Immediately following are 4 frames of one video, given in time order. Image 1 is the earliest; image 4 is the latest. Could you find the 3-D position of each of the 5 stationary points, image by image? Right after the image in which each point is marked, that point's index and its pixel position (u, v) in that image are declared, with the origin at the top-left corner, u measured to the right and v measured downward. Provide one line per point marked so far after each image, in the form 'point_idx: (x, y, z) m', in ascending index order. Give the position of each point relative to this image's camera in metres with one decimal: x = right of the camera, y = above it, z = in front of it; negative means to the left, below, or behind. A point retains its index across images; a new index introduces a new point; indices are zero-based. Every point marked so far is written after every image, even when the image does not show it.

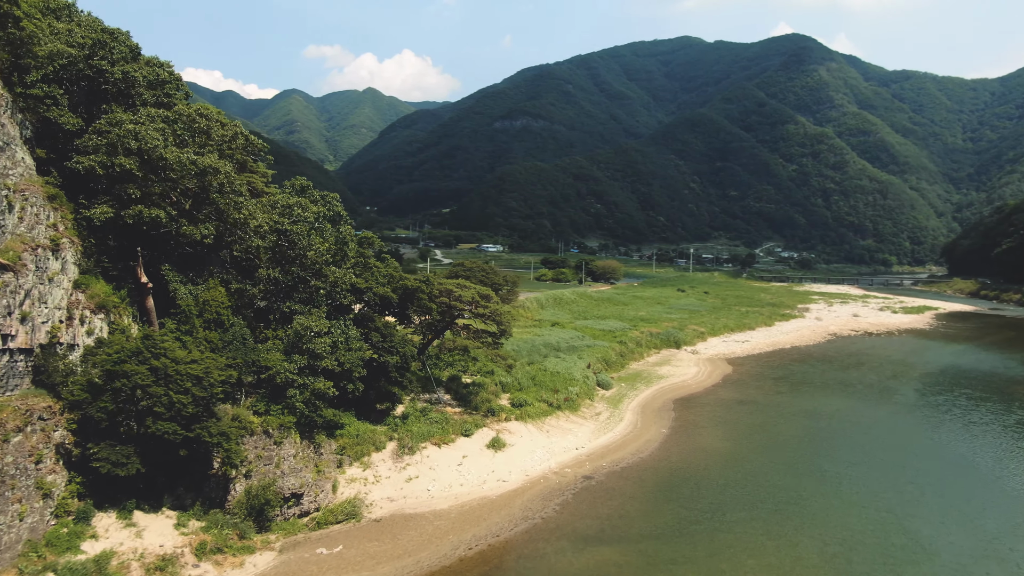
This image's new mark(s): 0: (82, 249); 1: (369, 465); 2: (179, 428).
0: (-9.5, +0.9, +17.0) m
1: (-3.7, -4.6, +20.0) m
2: (-6.5, -2.7, +15.0) m
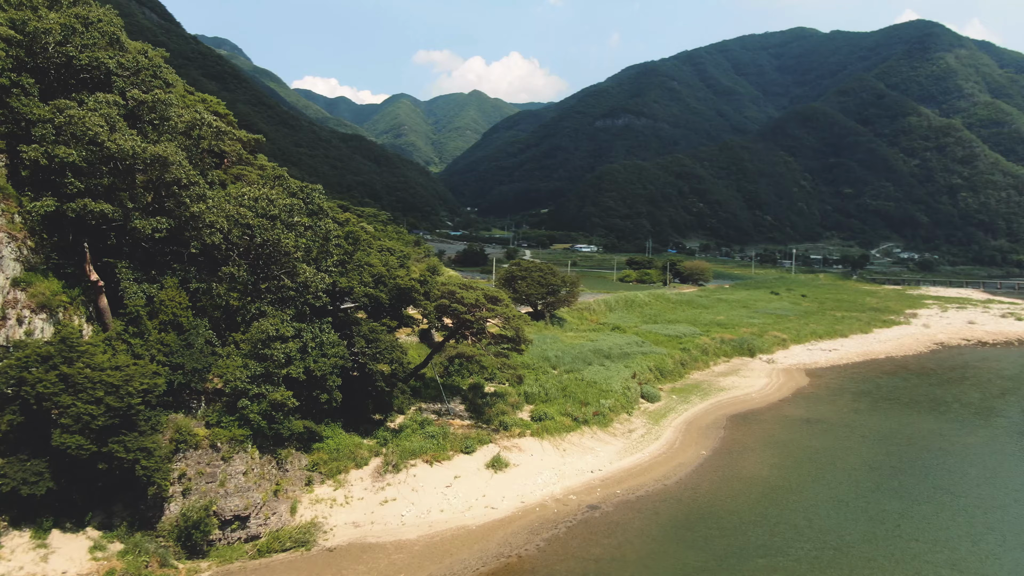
0: (-10.1, +0.9, +16.0) m
1: (-4.0, -4.6, +18.1) m
2: (-7.4, -2.7, +13.5) m
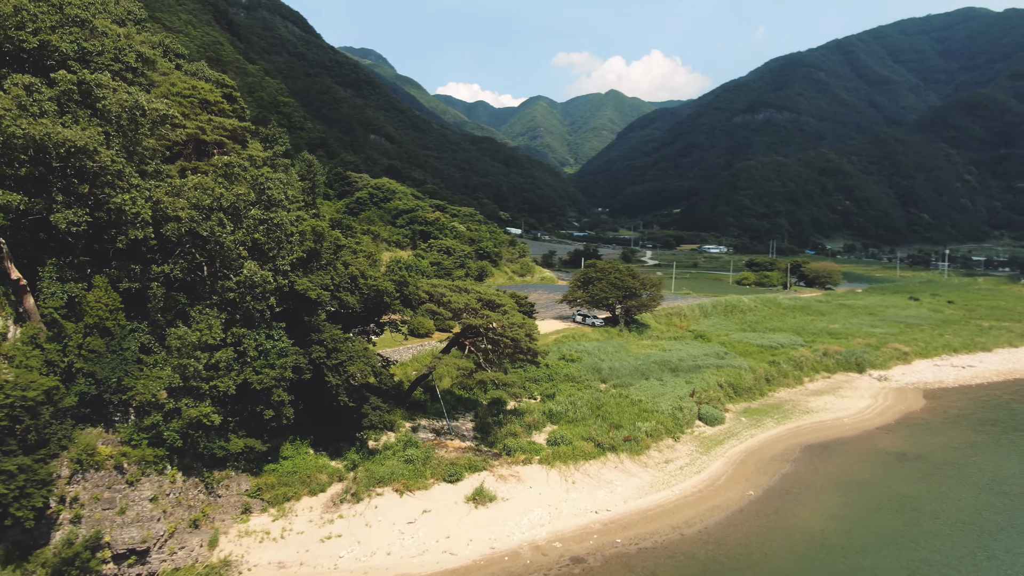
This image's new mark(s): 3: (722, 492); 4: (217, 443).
0: (-11.0, +0.9, +14.8) m
1: (-4.7, -4.7, +15.8) m
2: (-8.8, -2.7, +11.9) m
3: (+5.4, -5.2, +19.6) m
4: (-5.9, -3.1, +15.3) m
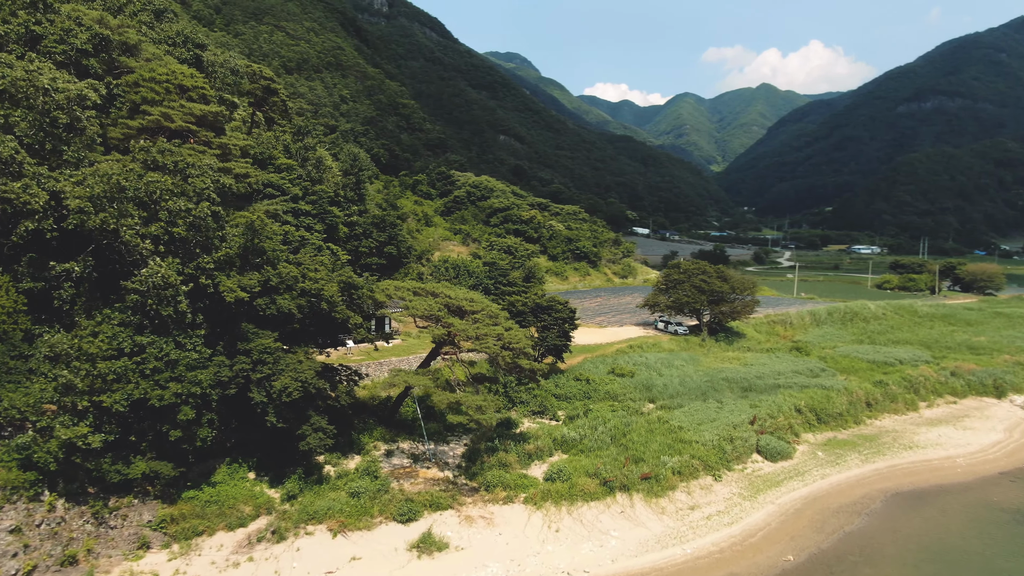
0: (-12.1, +1.0, +13.8) m
1: (-5.8, -4.7, +13.6) m
2: (-10.6, -2.7, +10.5) m
3: (+4.8, -5.4, +15.5) m
4: (-7.0, -3.1, +13.4) m
